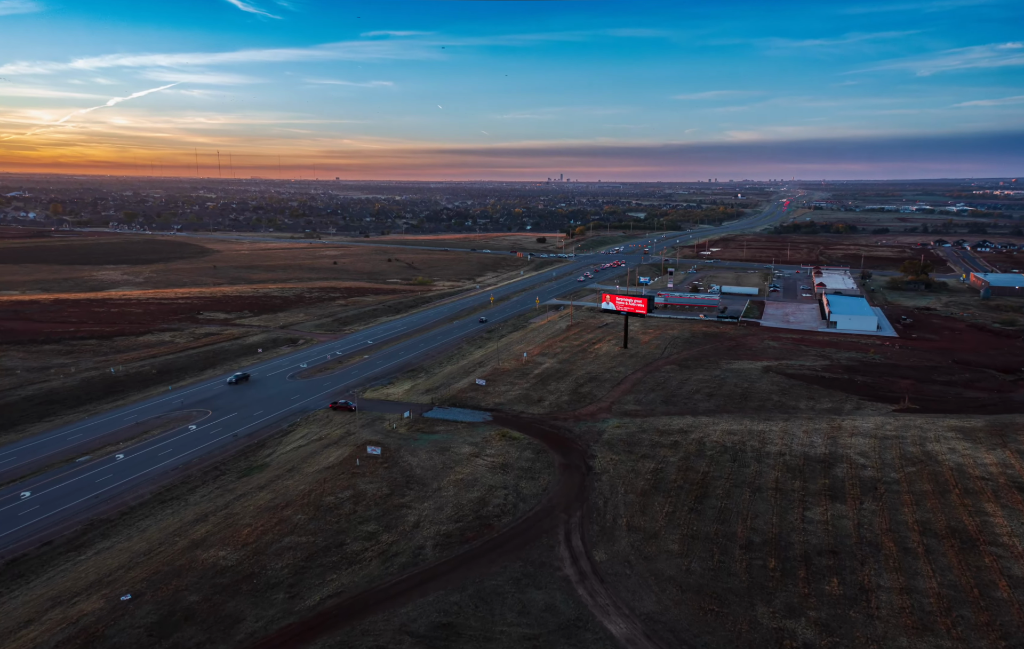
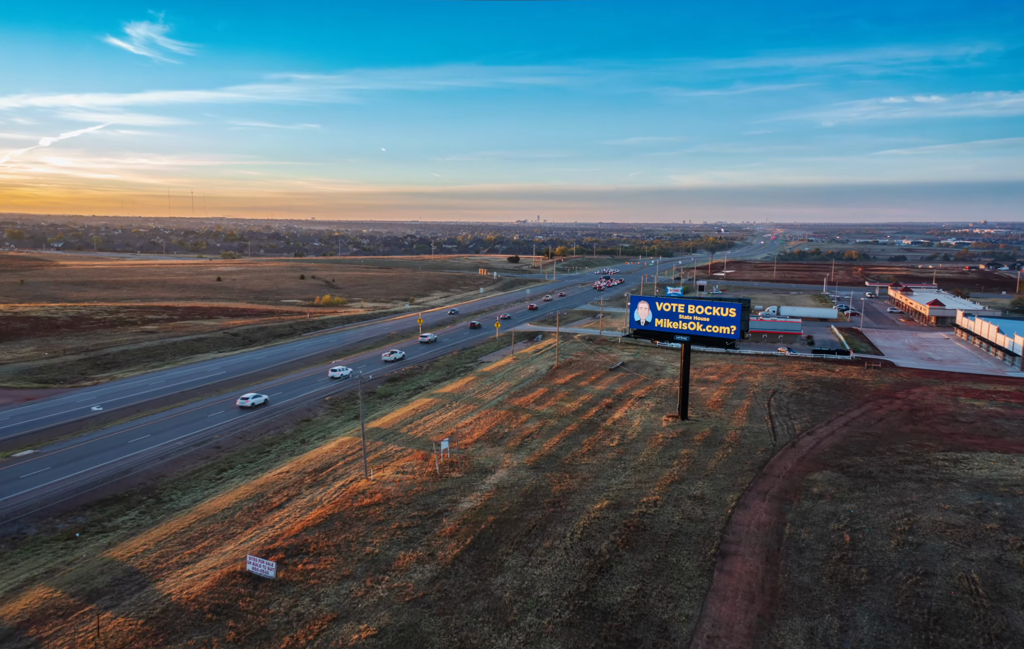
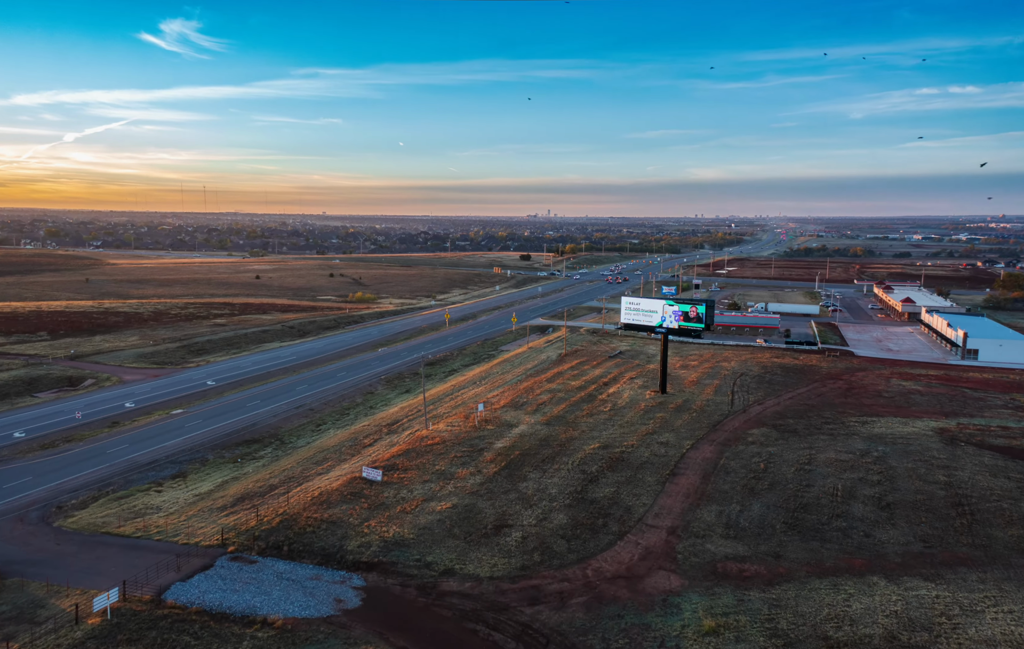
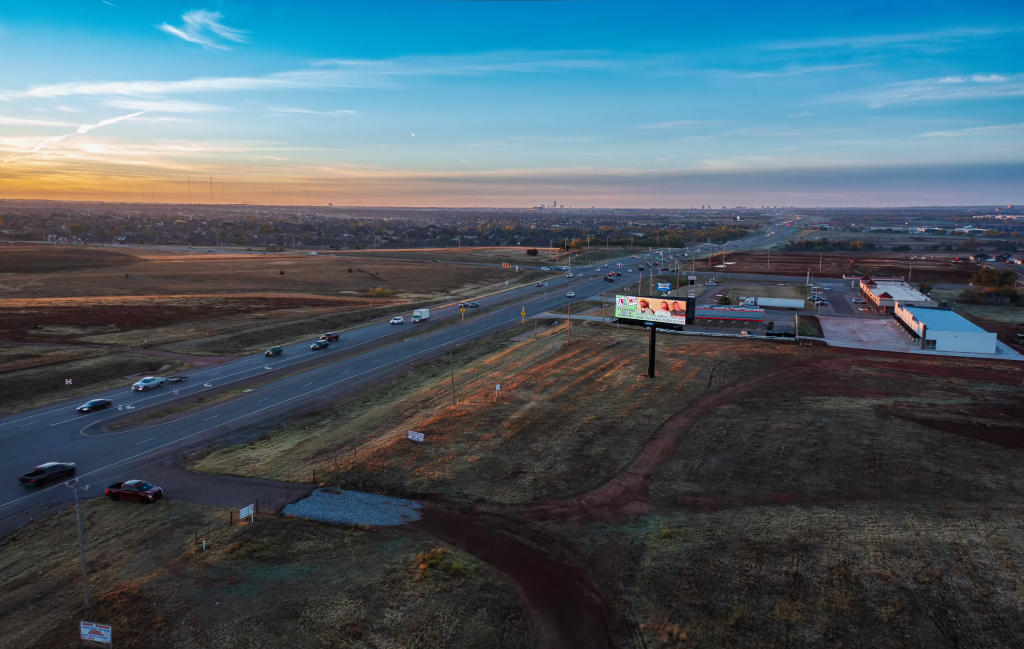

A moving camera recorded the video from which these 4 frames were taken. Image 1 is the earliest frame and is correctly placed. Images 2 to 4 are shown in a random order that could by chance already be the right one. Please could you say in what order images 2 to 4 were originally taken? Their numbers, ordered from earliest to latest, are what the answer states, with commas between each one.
4, 3, 2
